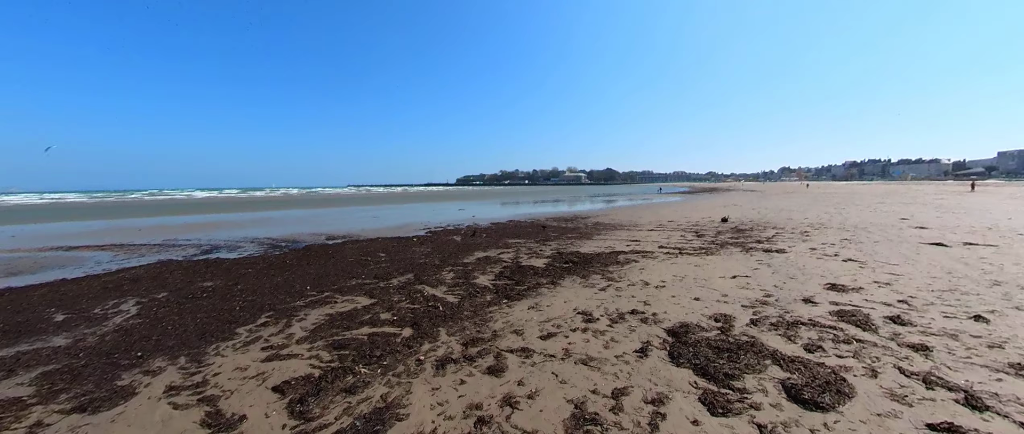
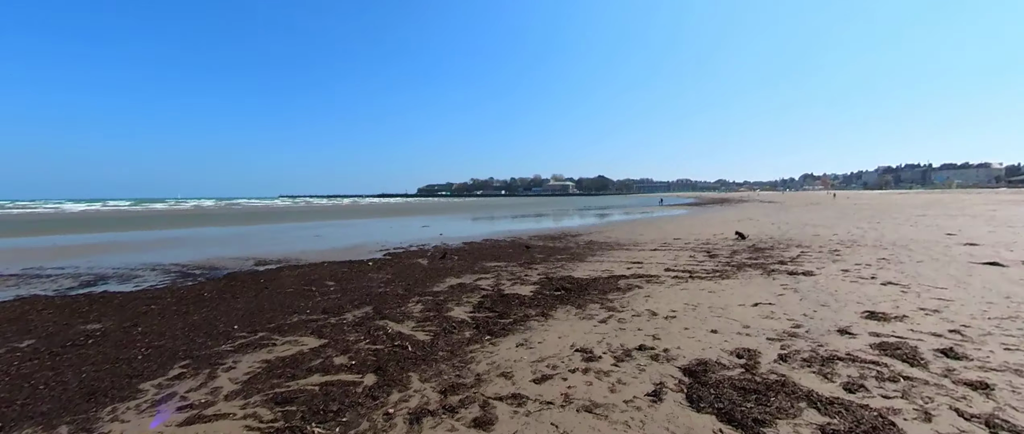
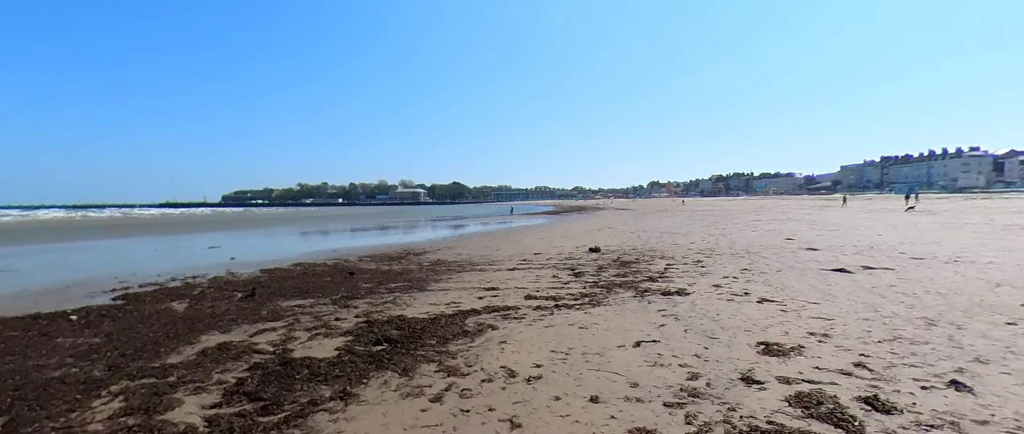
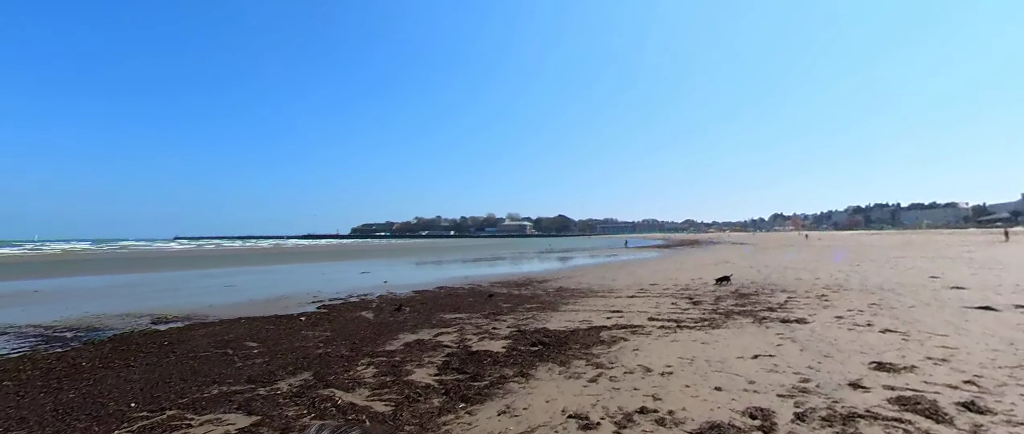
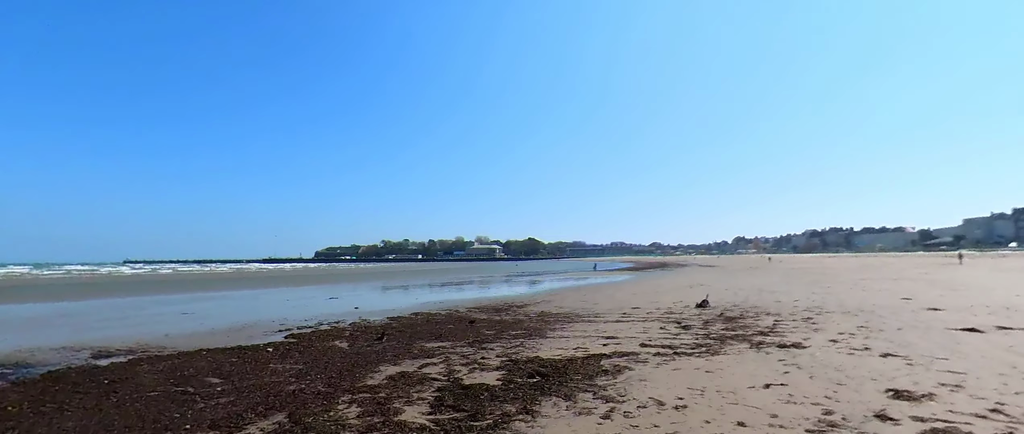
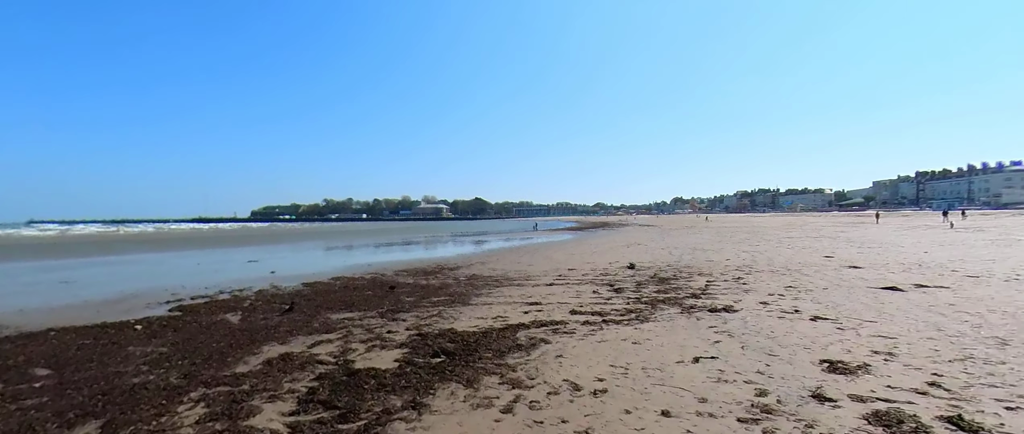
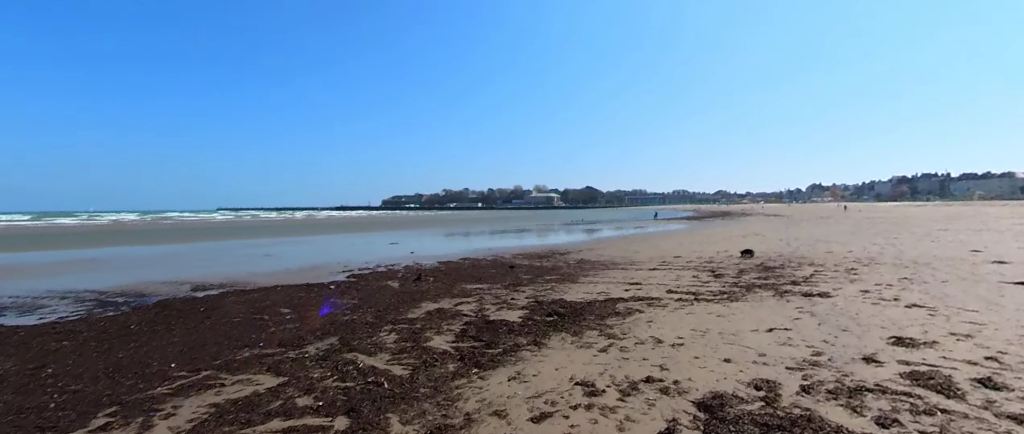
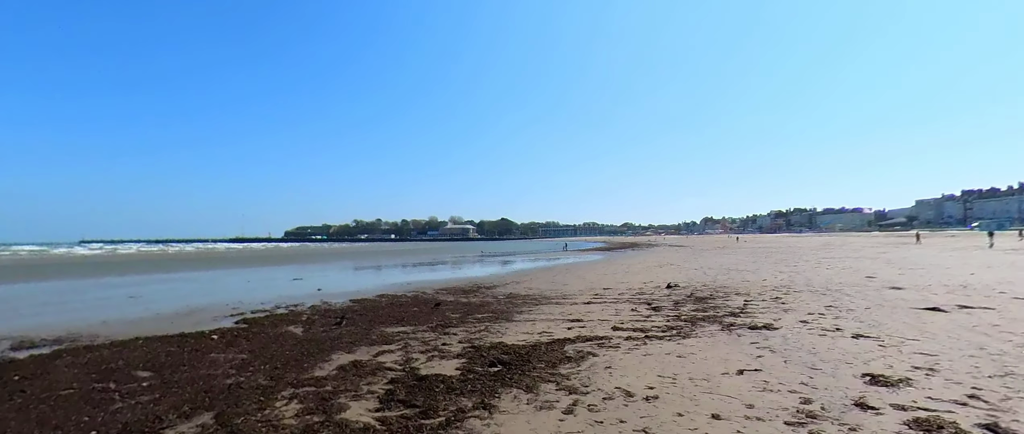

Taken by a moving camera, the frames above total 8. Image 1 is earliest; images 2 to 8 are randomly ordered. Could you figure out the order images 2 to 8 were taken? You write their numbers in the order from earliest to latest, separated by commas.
2, 7, 4, 5, 8, 6, 3
